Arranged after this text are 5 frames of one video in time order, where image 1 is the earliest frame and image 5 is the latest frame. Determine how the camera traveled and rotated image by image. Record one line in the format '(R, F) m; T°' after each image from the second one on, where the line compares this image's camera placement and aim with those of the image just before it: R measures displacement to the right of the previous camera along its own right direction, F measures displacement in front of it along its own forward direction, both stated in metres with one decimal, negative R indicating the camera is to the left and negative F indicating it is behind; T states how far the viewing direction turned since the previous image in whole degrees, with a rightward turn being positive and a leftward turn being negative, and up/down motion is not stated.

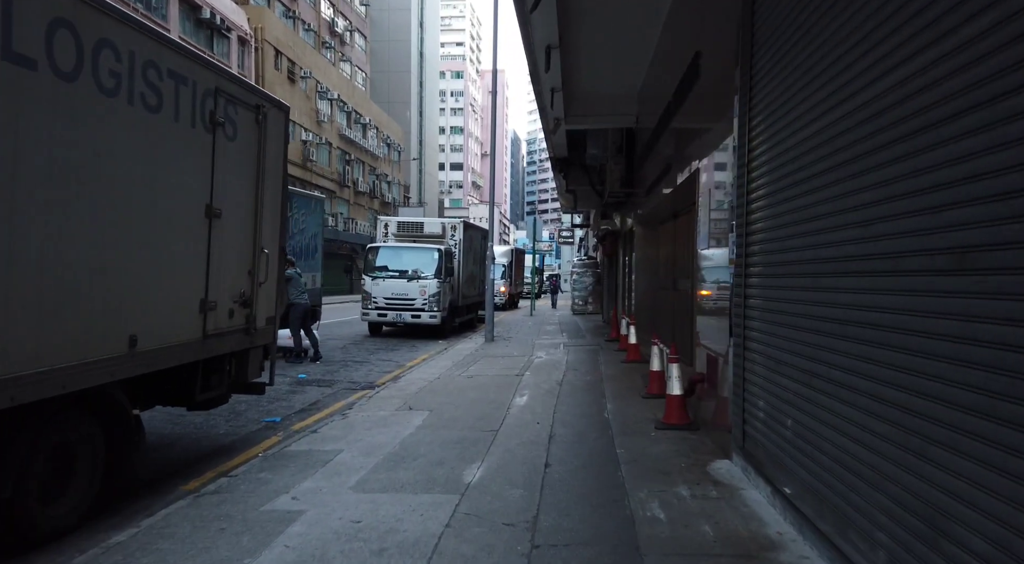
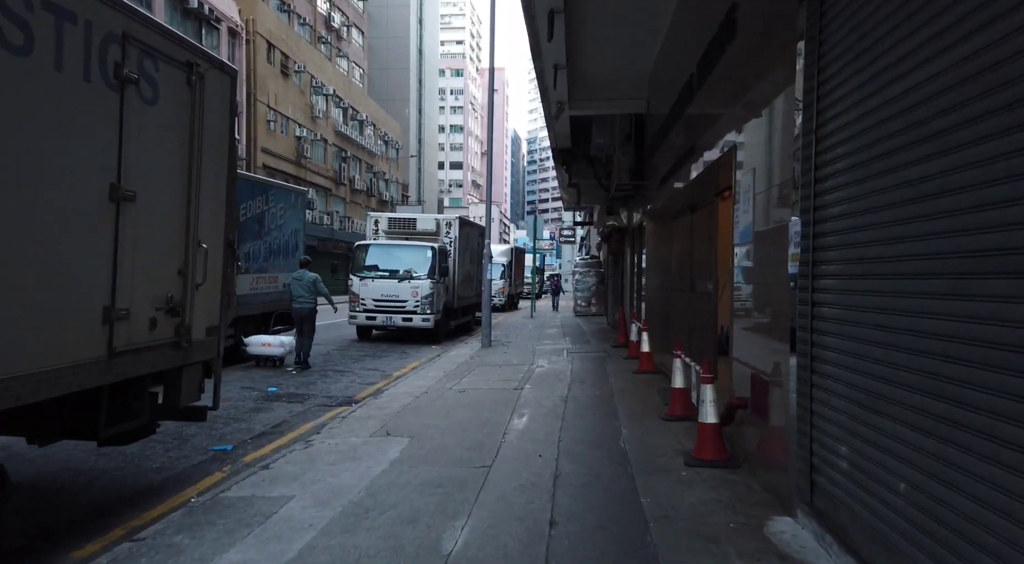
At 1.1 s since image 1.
(0.0, +1.3) m; 0°
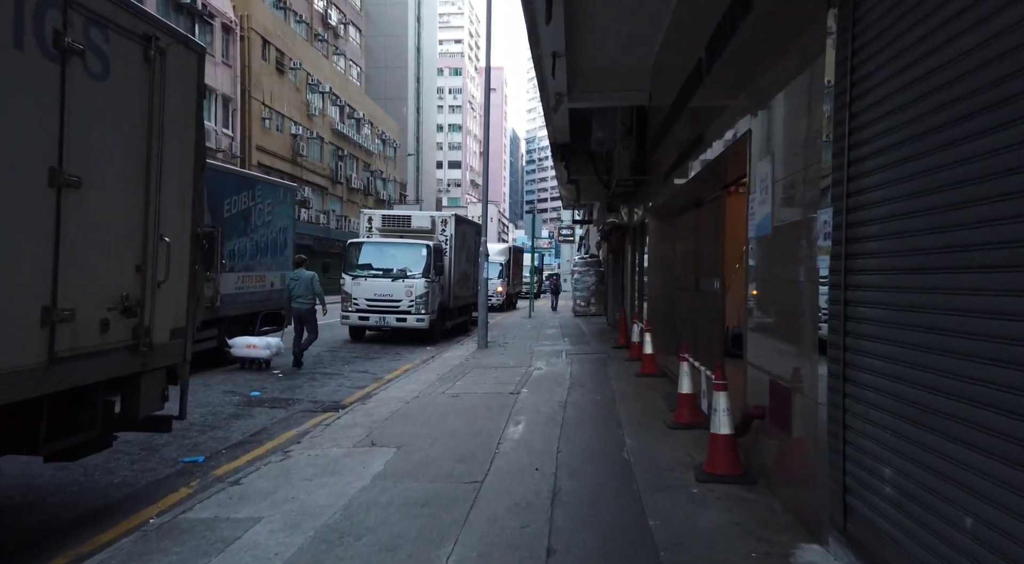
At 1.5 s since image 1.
(0.0, +0.5) m; 0°
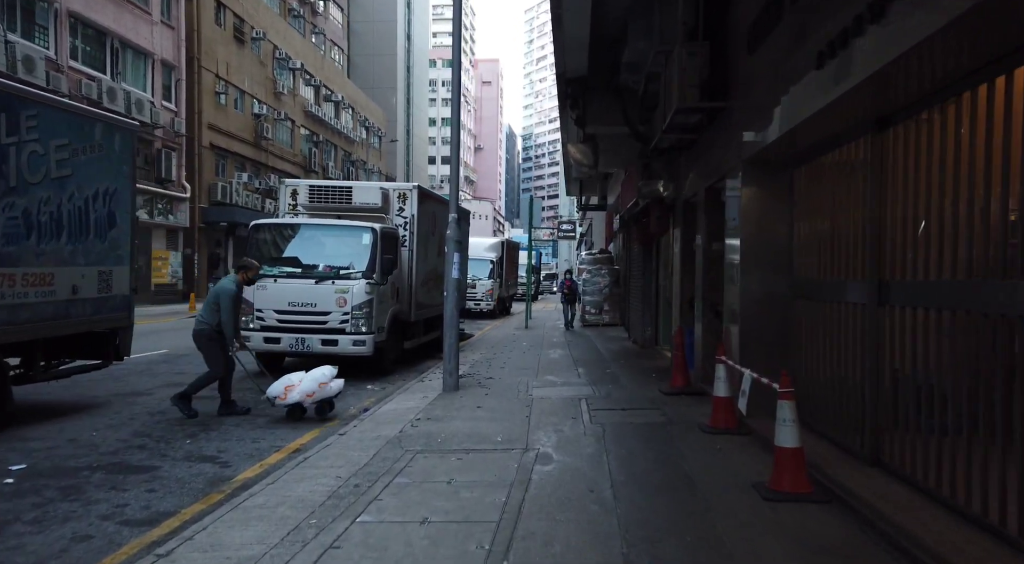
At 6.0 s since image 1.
(+0.2, +5.8) m; 0°
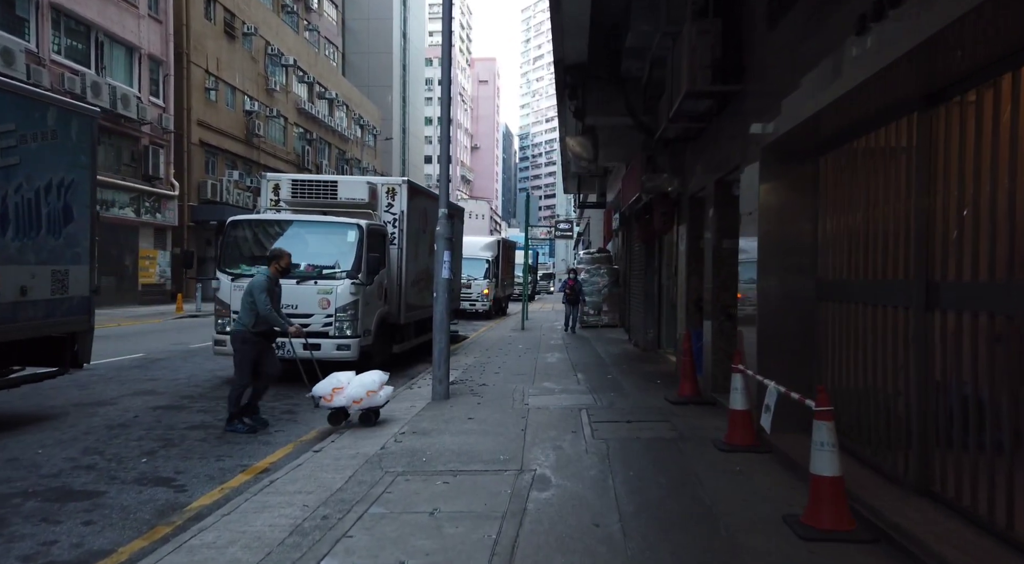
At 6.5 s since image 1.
(0.0, +0.7) m; 0°
